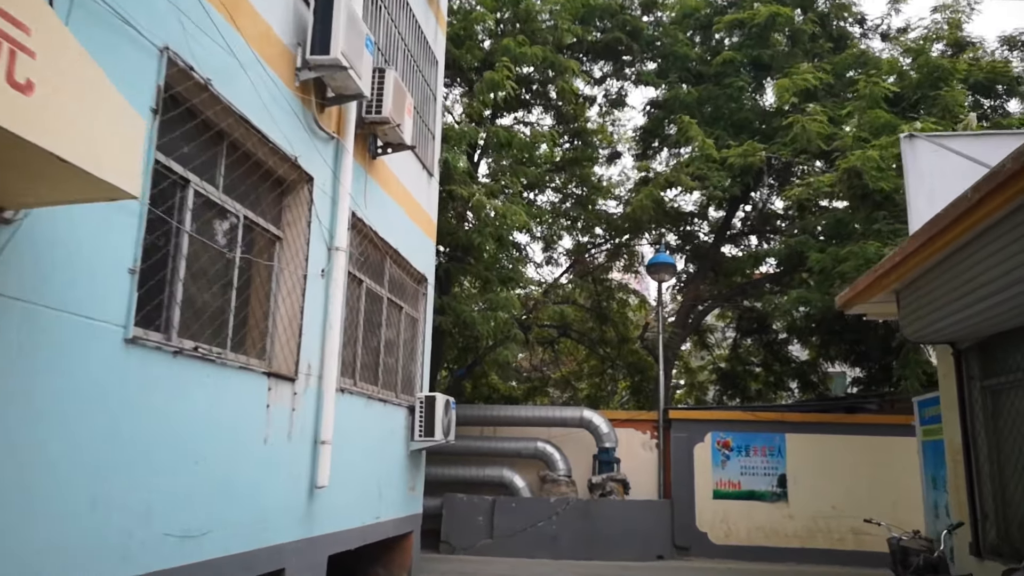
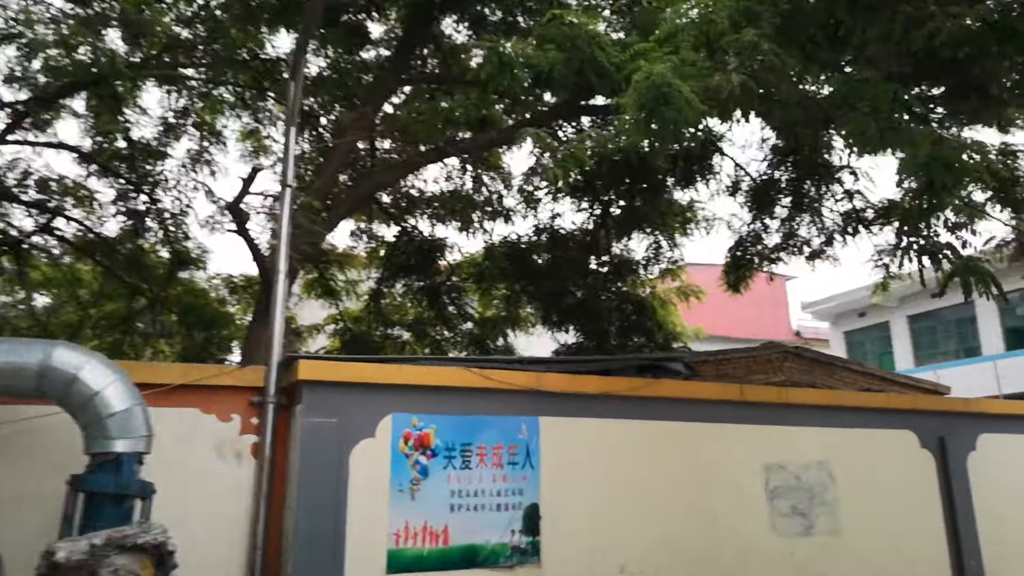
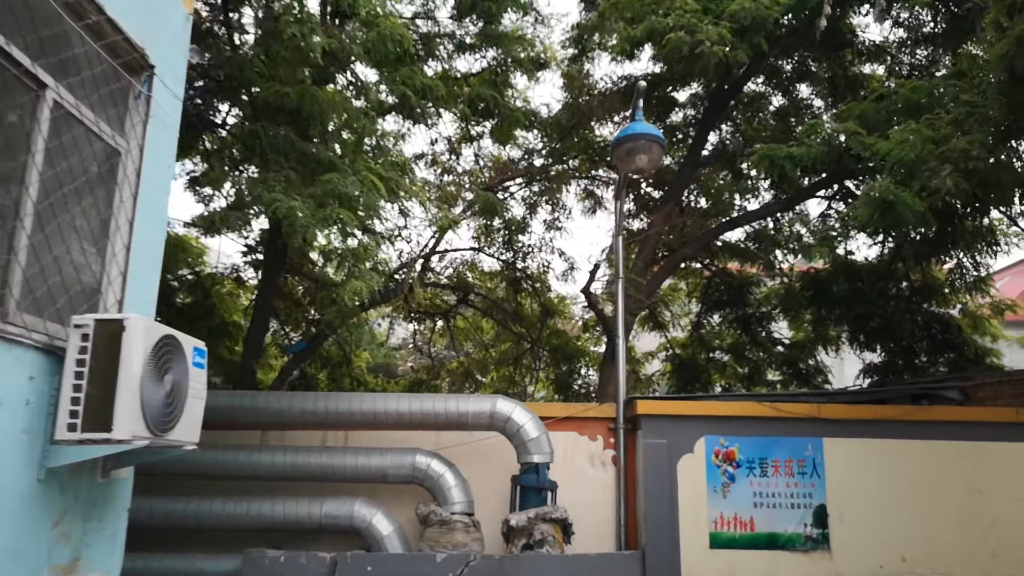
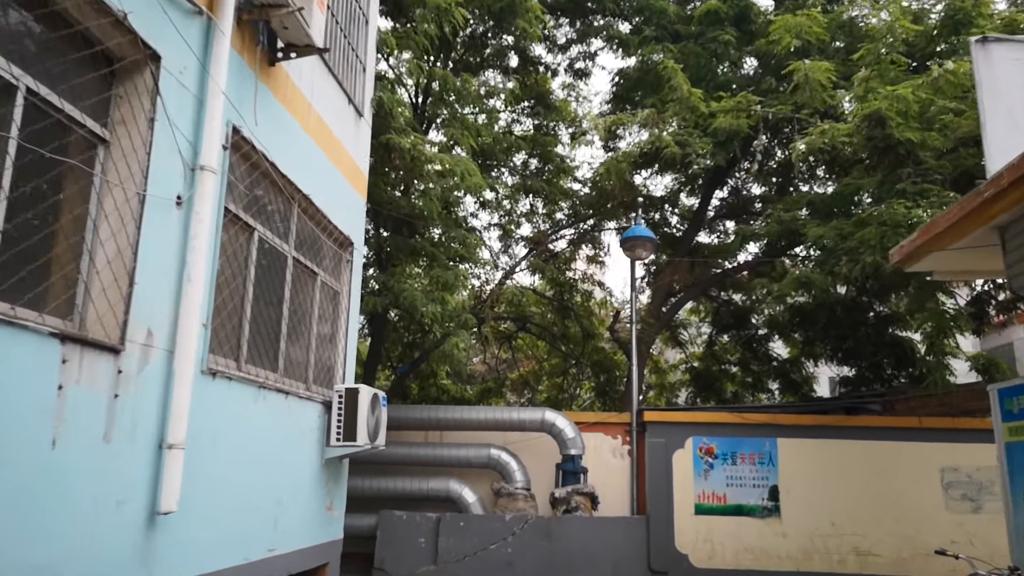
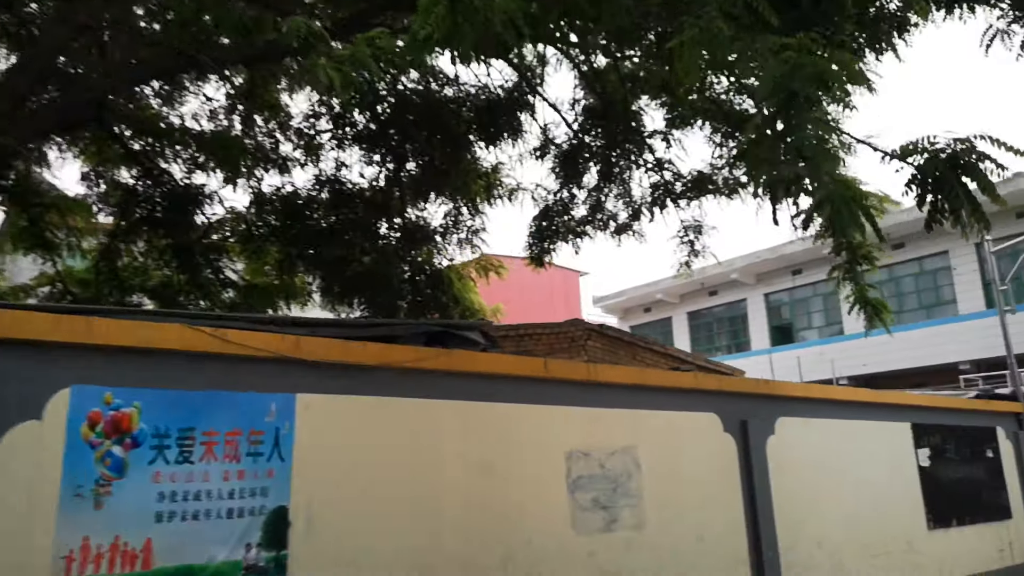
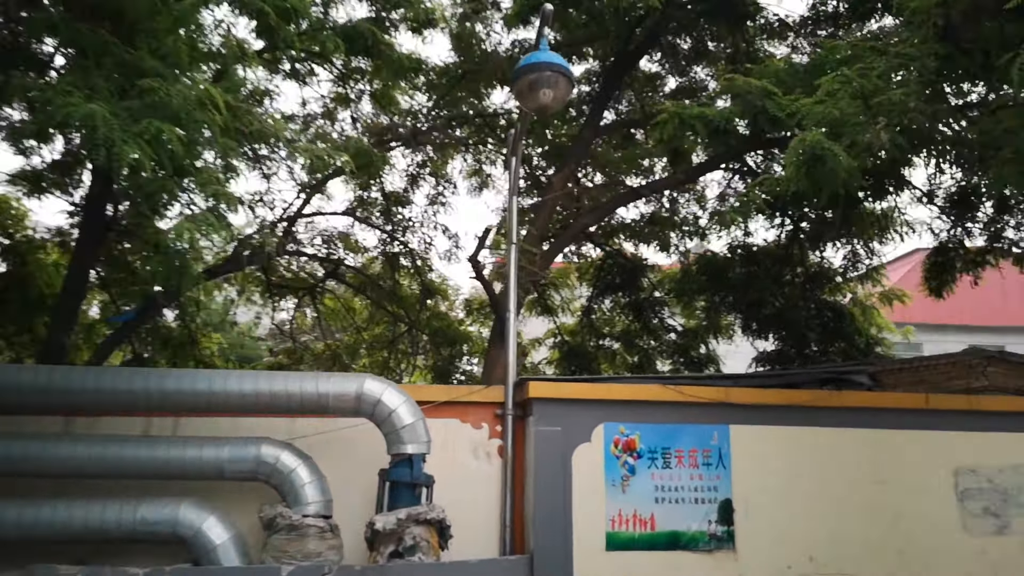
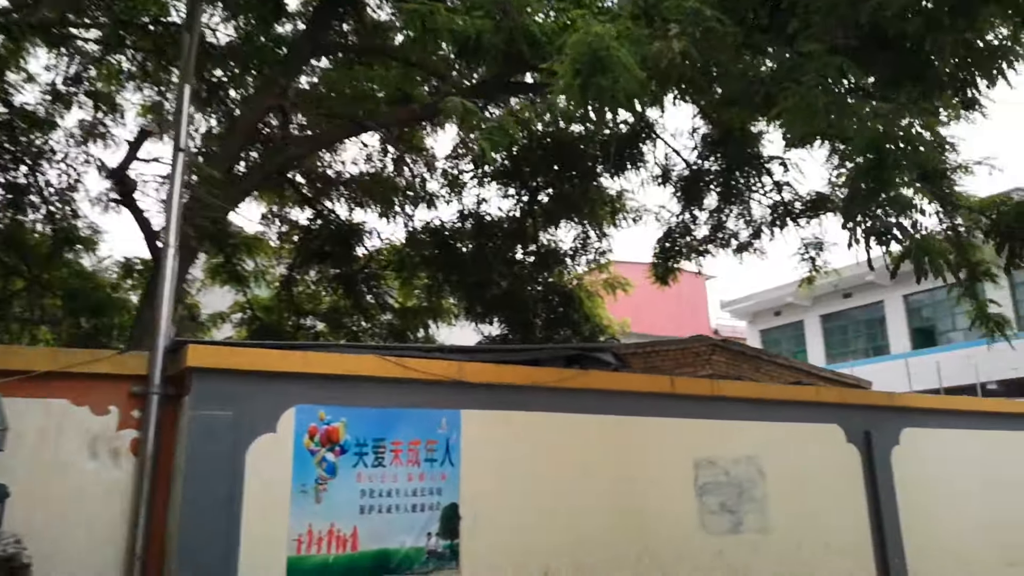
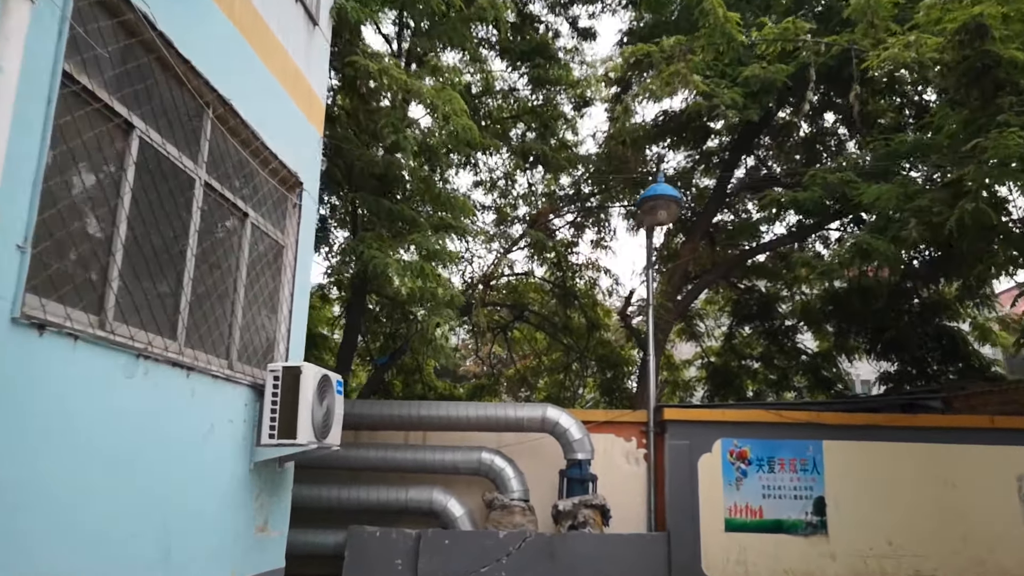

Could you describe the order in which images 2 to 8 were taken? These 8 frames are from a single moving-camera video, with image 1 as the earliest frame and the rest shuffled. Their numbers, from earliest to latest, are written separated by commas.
4, 8, 3, 6, 2, 7, 5
